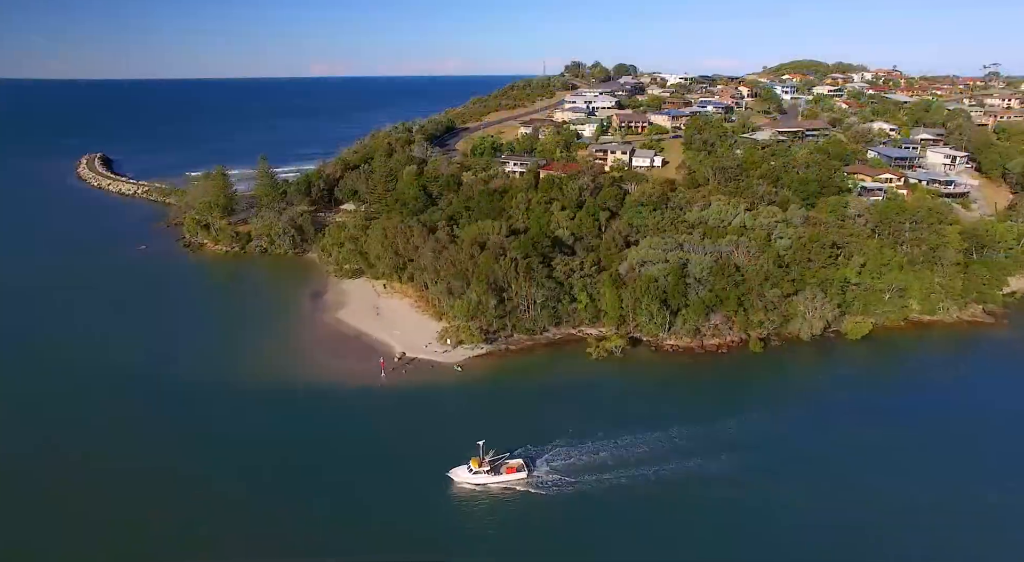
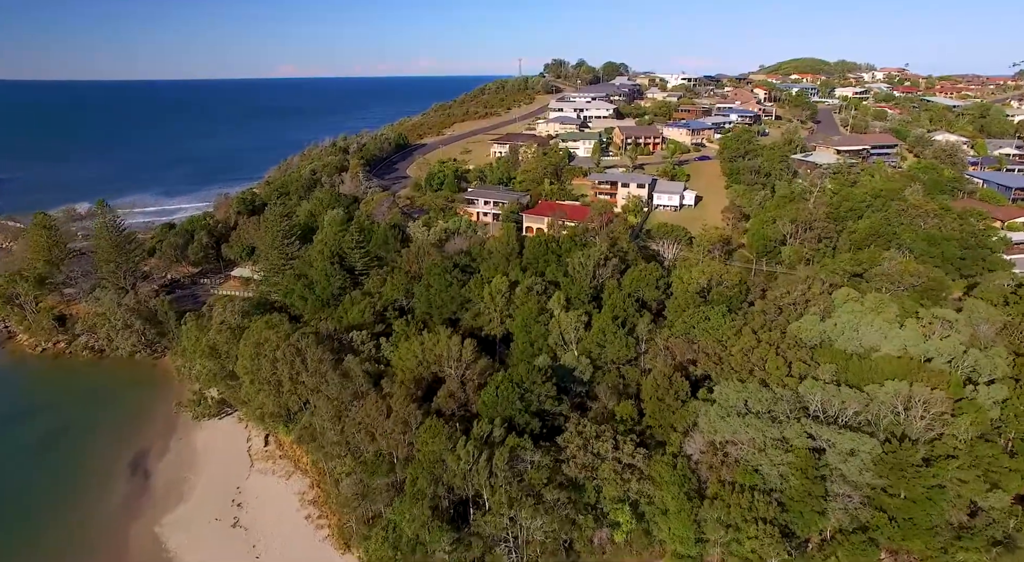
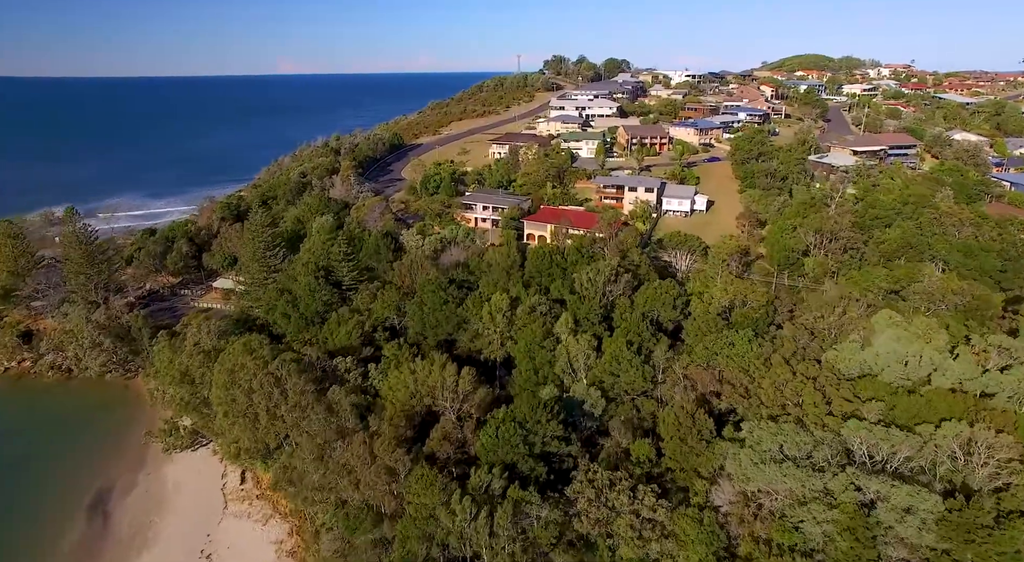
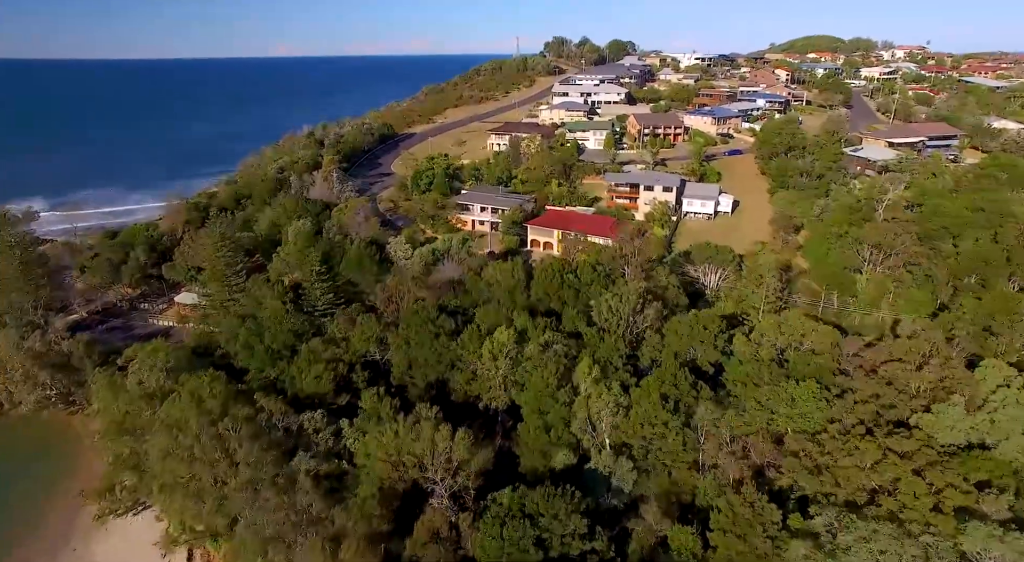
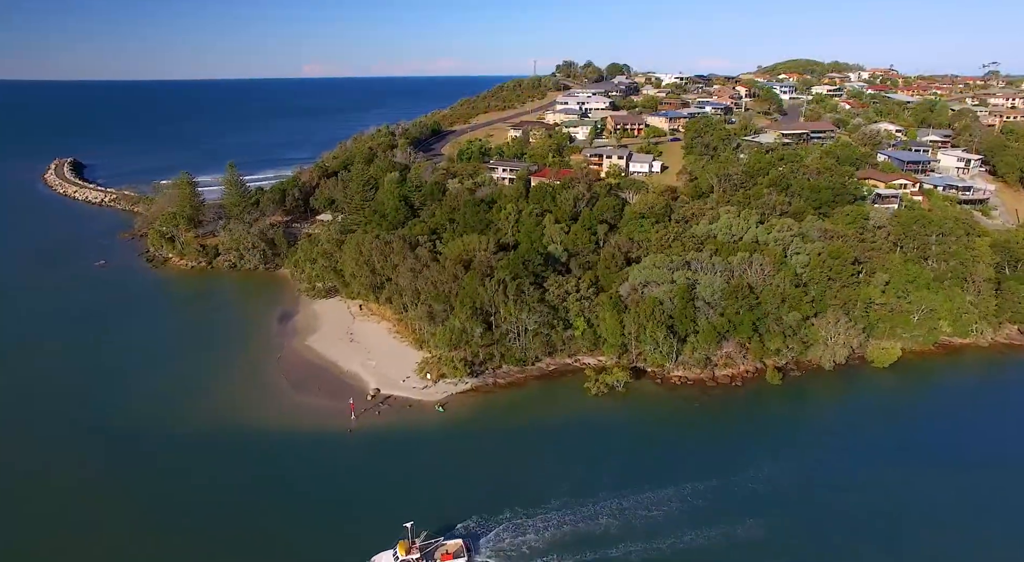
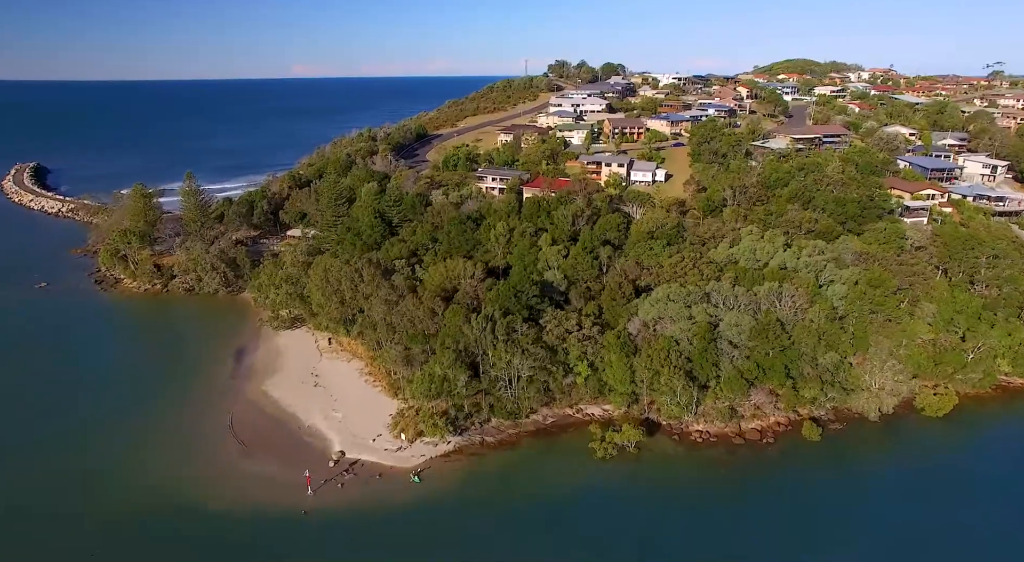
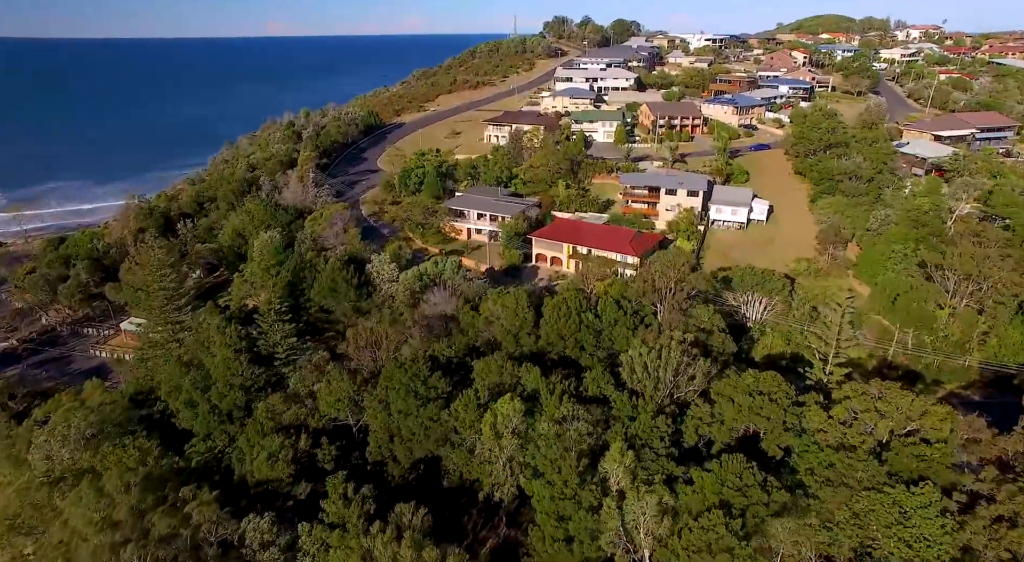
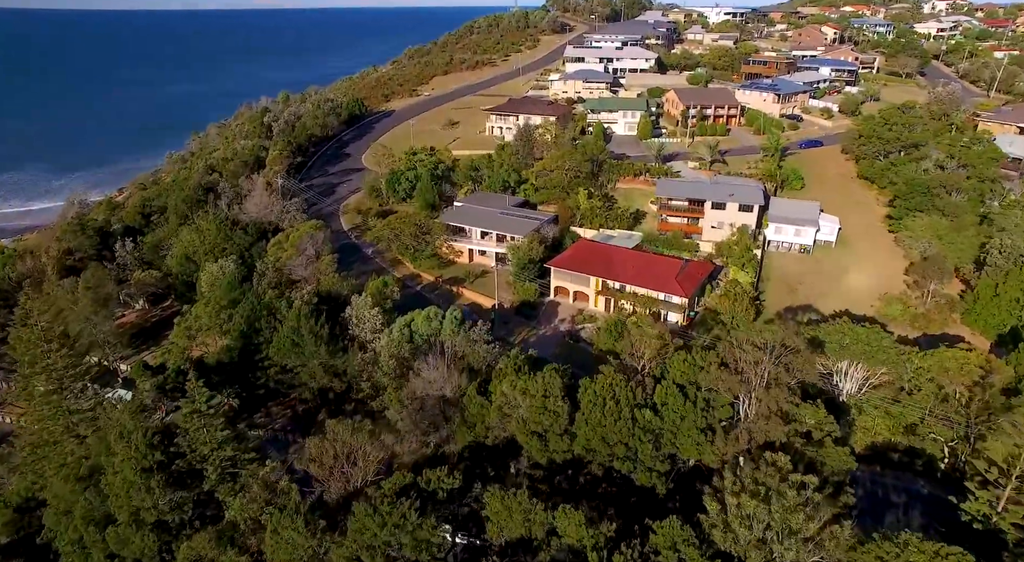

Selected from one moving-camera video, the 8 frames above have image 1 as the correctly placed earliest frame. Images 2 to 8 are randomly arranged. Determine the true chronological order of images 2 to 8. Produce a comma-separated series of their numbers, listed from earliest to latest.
5, 6, 2, 3, 4, 7, 8
